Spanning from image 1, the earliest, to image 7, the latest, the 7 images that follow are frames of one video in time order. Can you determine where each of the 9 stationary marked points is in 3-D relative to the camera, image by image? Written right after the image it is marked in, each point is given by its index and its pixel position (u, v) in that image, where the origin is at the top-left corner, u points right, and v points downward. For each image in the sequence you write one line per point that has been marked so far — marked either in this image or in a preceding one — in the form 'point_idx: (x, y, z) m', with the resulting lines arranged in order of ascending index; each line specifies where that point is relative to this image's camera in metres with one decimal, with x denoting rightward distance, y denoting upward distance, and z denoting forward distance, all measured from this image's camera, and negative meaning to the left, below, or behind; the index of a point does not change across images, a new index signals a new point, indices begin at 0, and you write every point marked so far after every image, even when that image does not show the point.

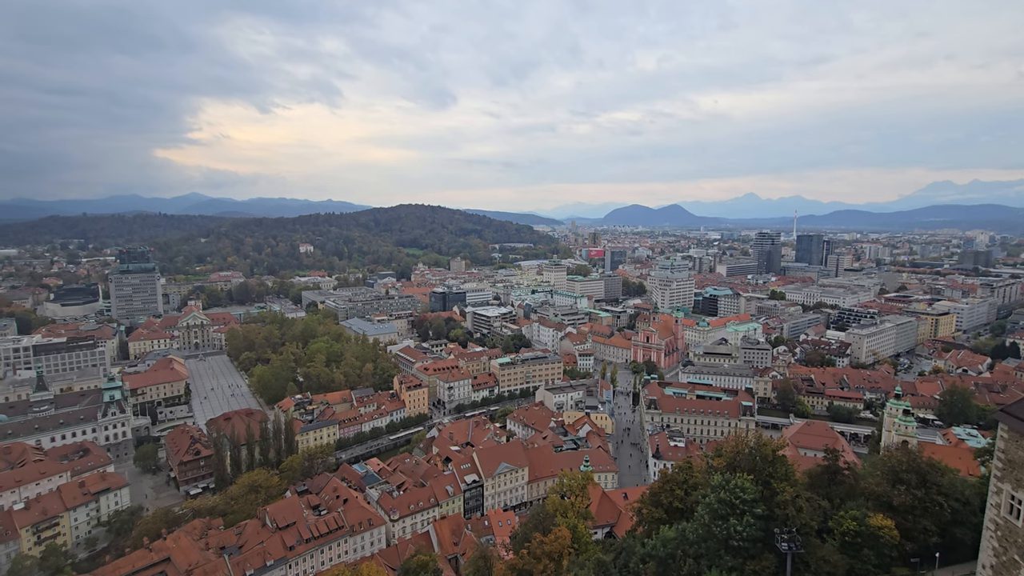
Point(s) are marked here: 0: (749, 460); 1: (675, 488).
0: (+6.2, -4.5, +13.8) m
1: (+5.2, -6.4, +16.7) m
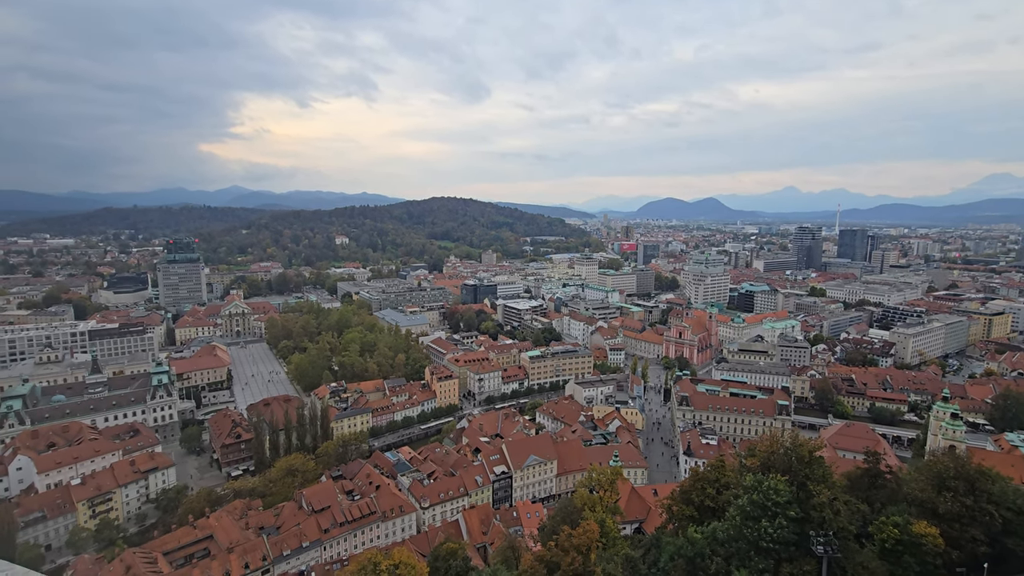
0: (+7.0, -4.4, +13.5) m
1: (+6.1, -6.2, +16.5) m
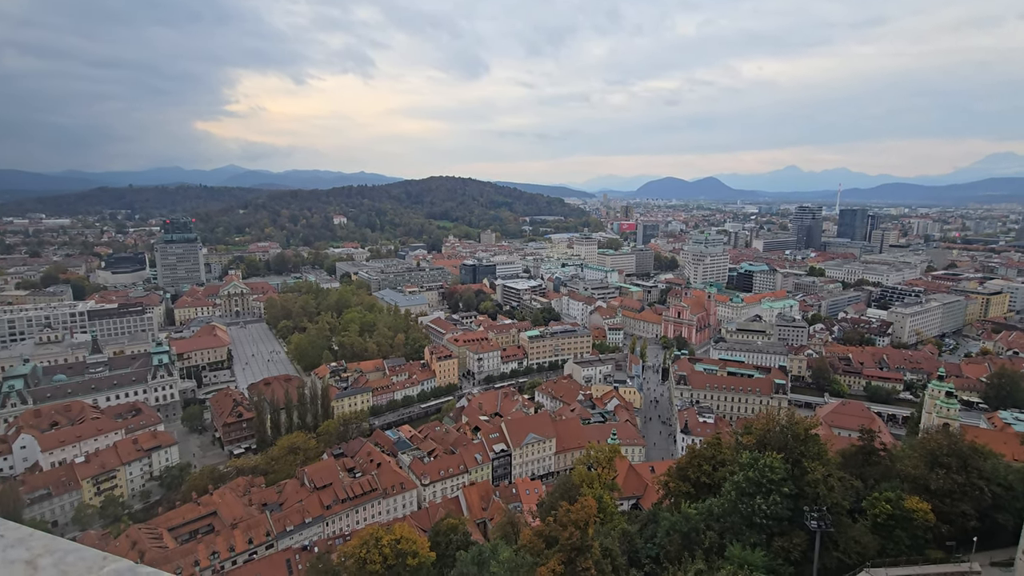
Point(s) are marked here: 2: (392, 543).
0: (+6.9, -3.9, +13.7) m
1: (+6.1, -5.6, +16.8) m
2: (-4.1, -8.7, +17.8) m
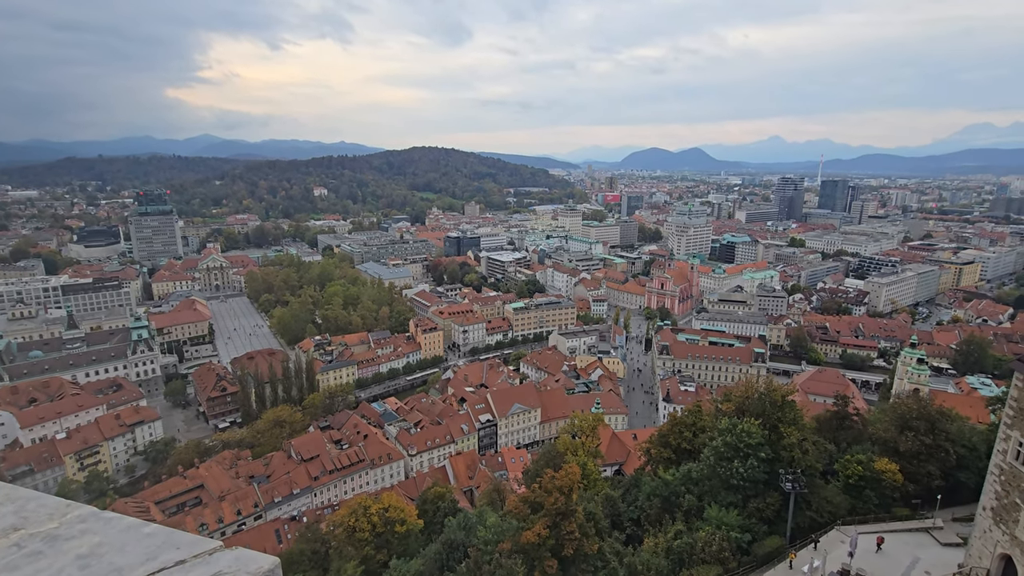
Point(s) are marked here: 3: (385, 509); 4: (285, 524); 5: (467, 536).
0: (+6.6, -3.2, +14.1) m
1: (+5.6, -4.7, +17.2) m
2: (-4.6, -7.8, +18.1) m
3: (-4.4, -7.8, +18.2) m
4: (-8.3, -8.7, +19.8) m
5: (-1.4, -7.9, +16.7) m
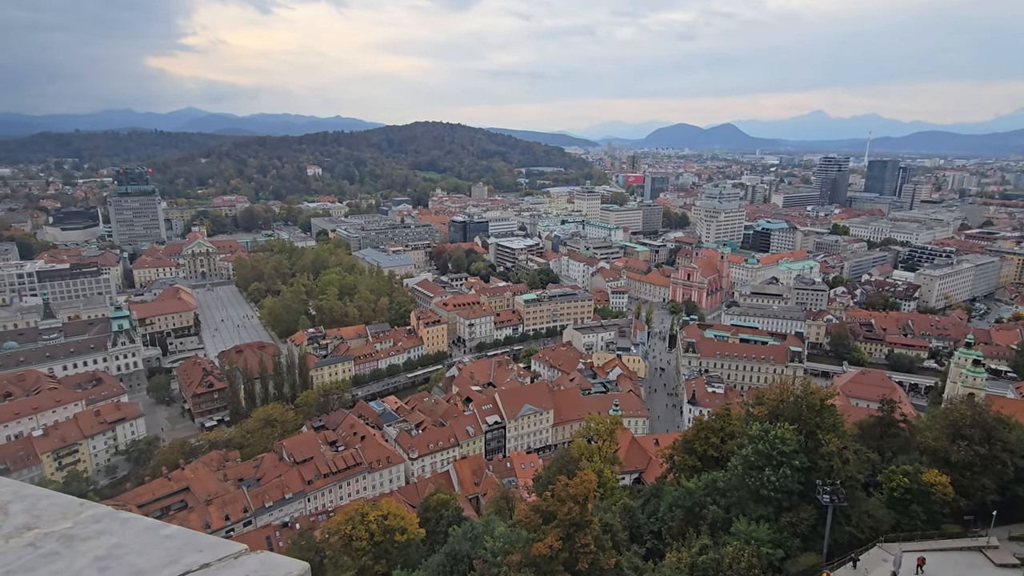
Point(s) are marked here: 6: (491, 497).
0: (+6.7, -2.8, +11.4) m
1: (+5.8, -4.3, +14.5) m
2: (-4.3, -7.4, +15.8) m
3: (-4.2, -7.3, +15.9) m
4: (-8.1, -8.3, +17.6) m
5: (-1.3, -7.5, +14.2) m
6: (-0.8, -7.8, +19.2) m
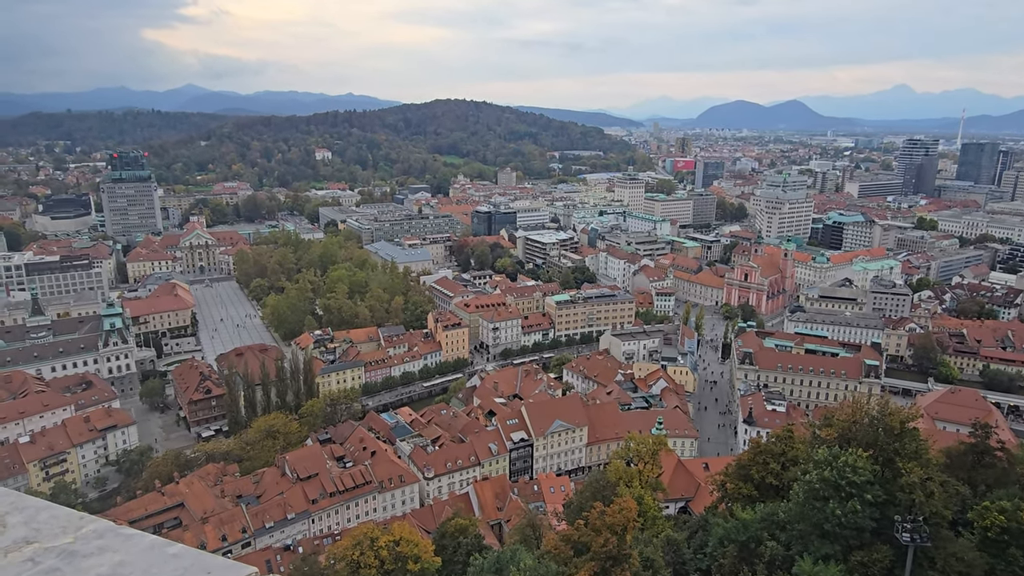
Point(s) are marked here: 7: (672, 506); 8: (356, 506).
0: (+7.3, -2.7, +7.9) m
1: (+6.5, -4.2, +11.1) m
2: (-3.6, -7.2, +12.8) m
3: (-3.5, -7.1, +12.9) m
4: (-7.3, -8.1, +14.8) m
5: (-0.6, -7.3, +11.2) m
6: (+0.1, -7.7, +16.1) m
7: (+5.9, -7.8, +18.5) m
8: (-5.5, -7.5, +17.3) m
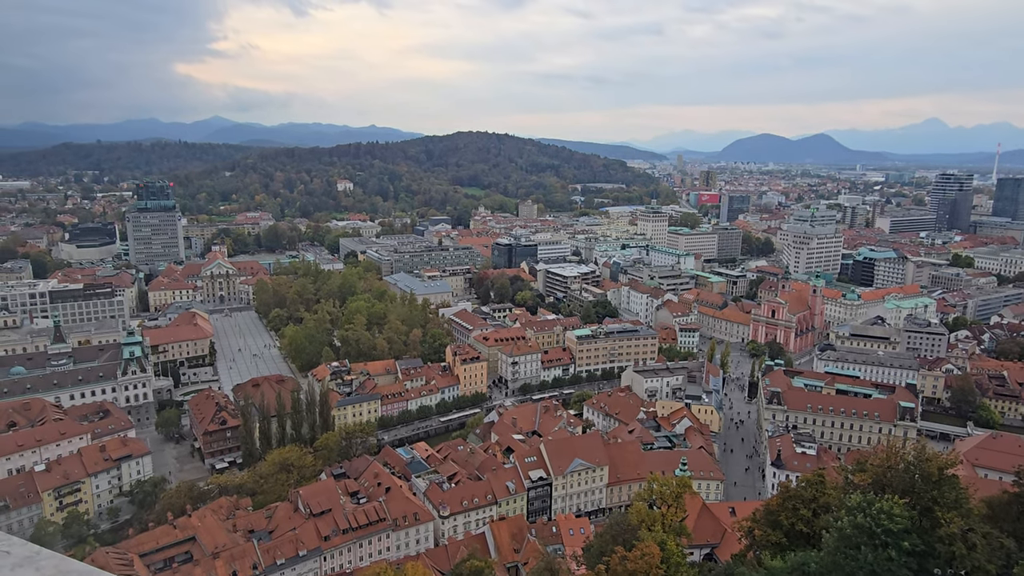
0: (+7.7, -3.6, +7.2) m
1: (+7.0, -5.2, +10.4) m
2: (-3.1, -8.1, +12.2) m
3: (-3.0, -8.1, +12.3) m
4: (-6.7, -9.1, +14.2) m
5: (-0.2, -8.2, +10.4) m
6: (+0.6, -8.8, +15.3) m
7: (+6.5, -9.2, +17.6) m
8: (-4.9, -8.6, +16.8) m
